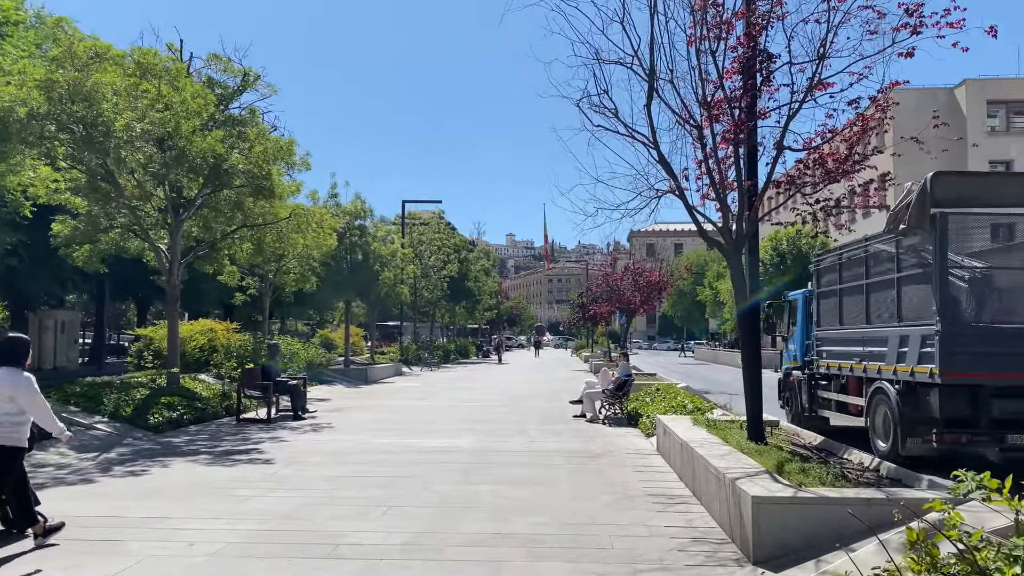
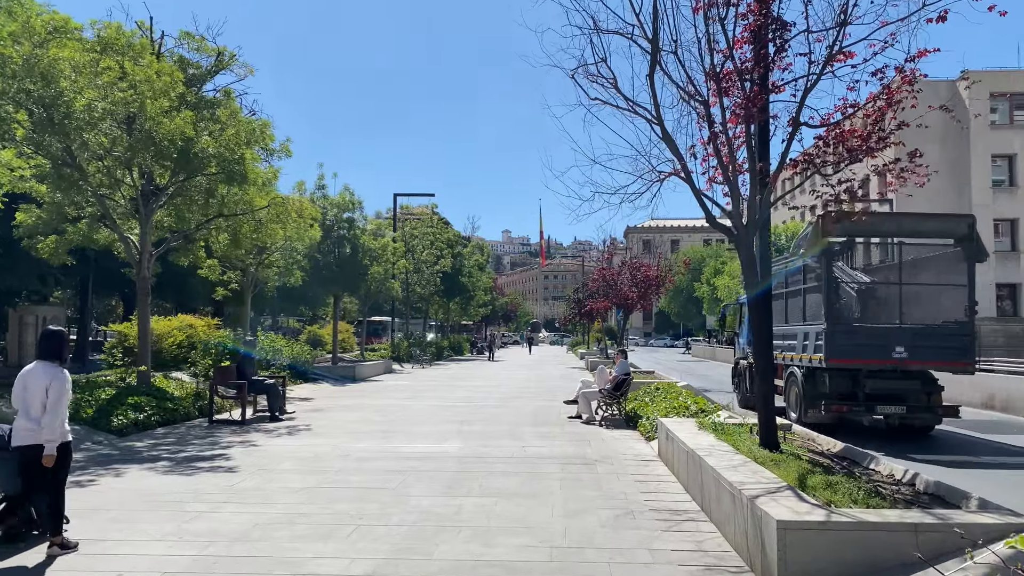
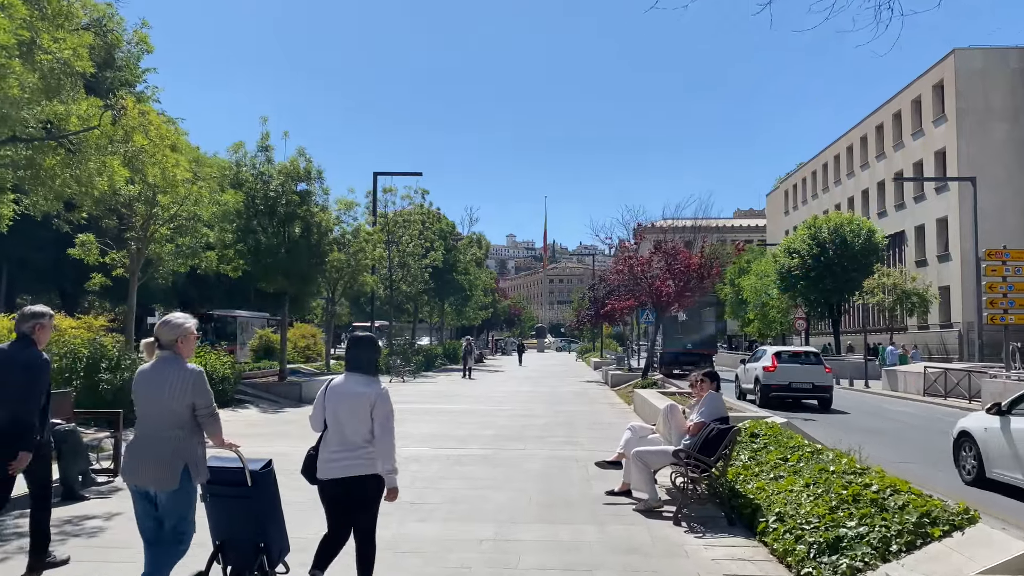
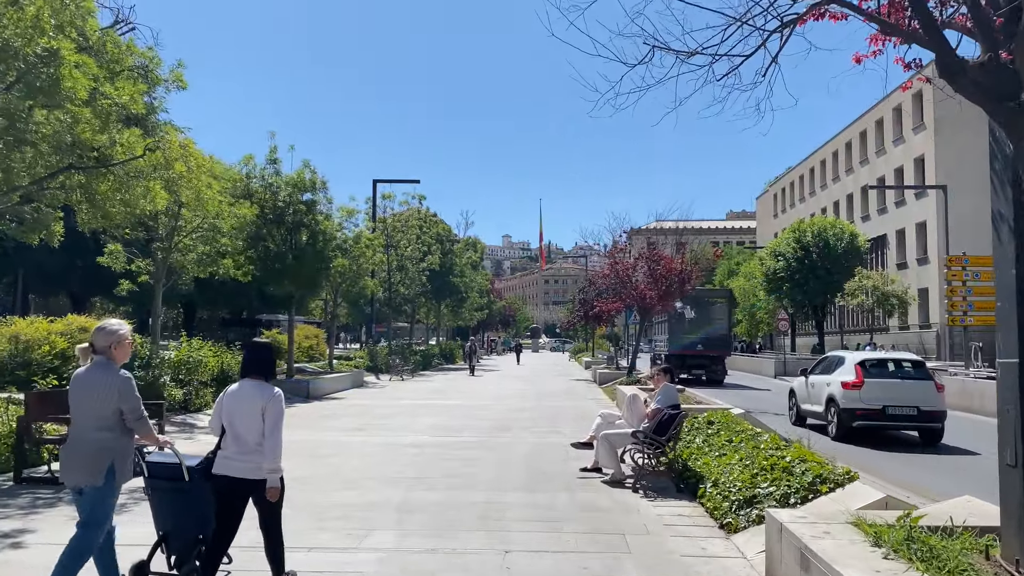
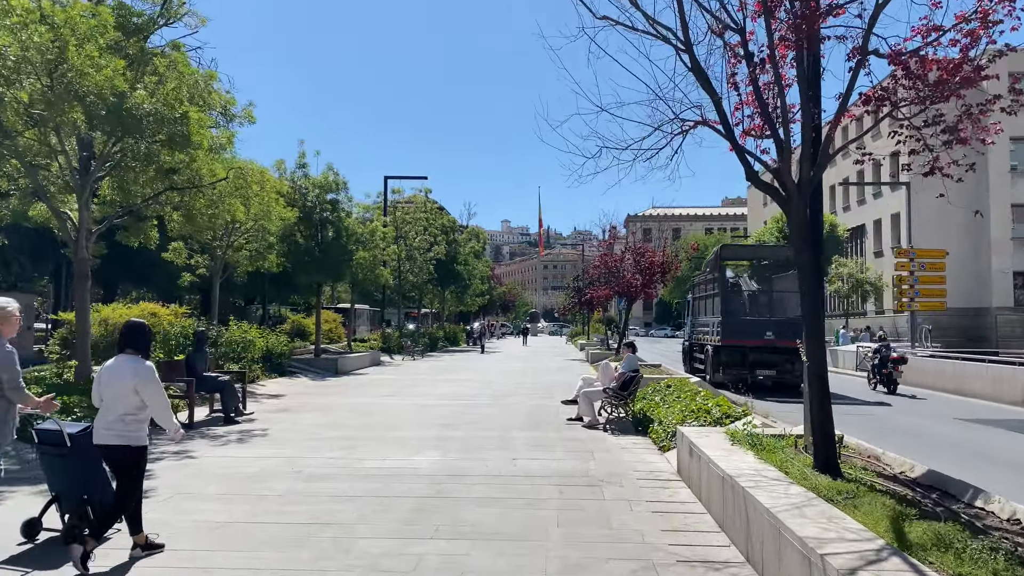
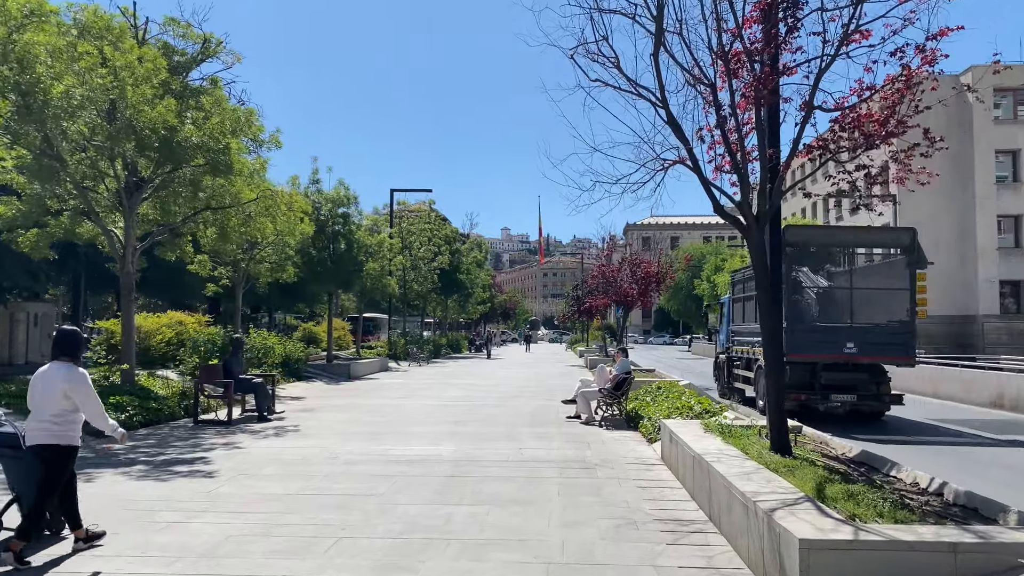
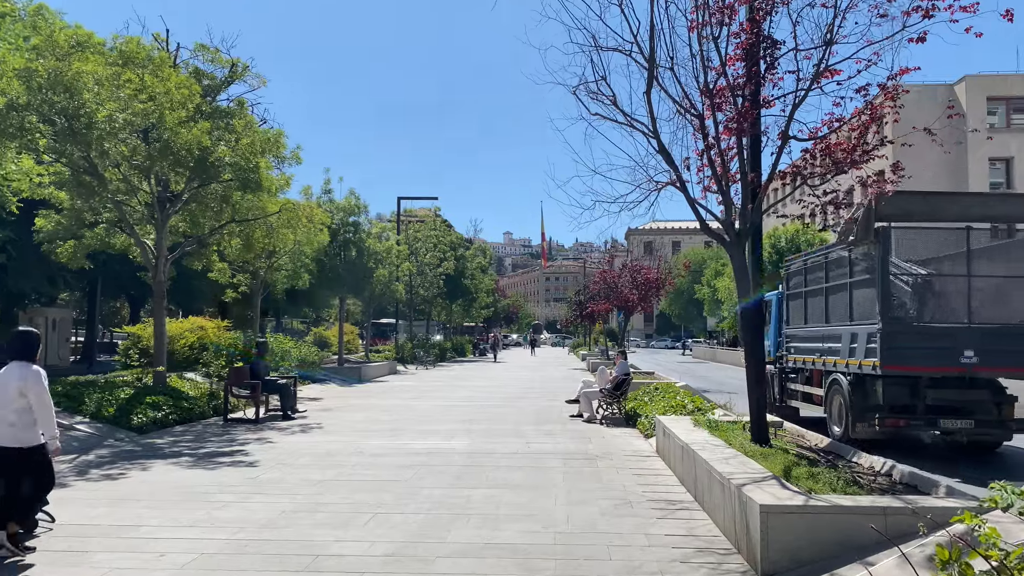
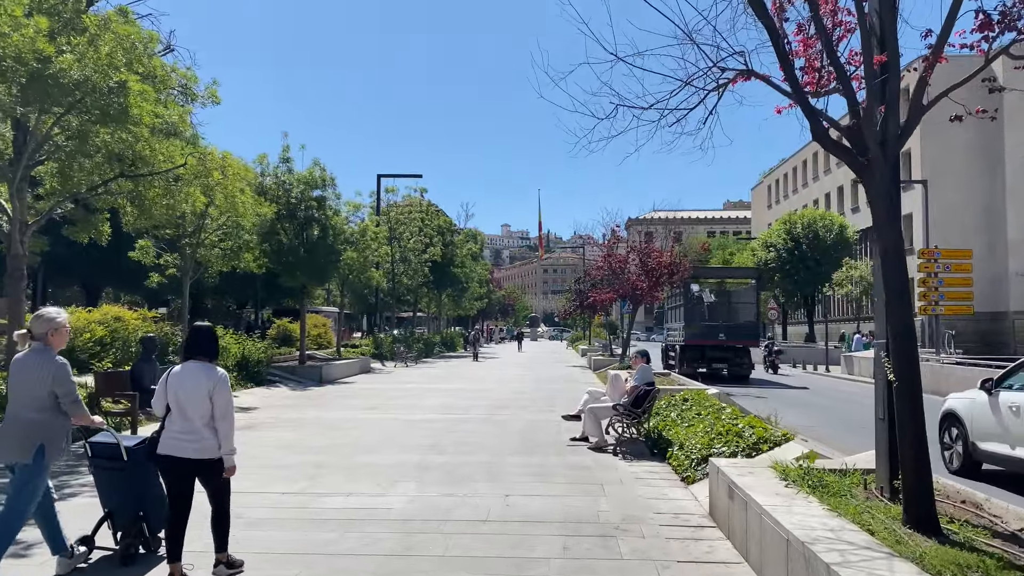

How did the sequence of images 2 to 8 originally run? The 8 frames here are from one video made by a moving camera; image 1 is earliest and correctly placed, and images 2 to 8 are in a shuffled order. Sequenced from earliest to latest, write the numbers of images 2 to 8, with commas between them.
7, 2, 6, 5, 8, 4, 3
